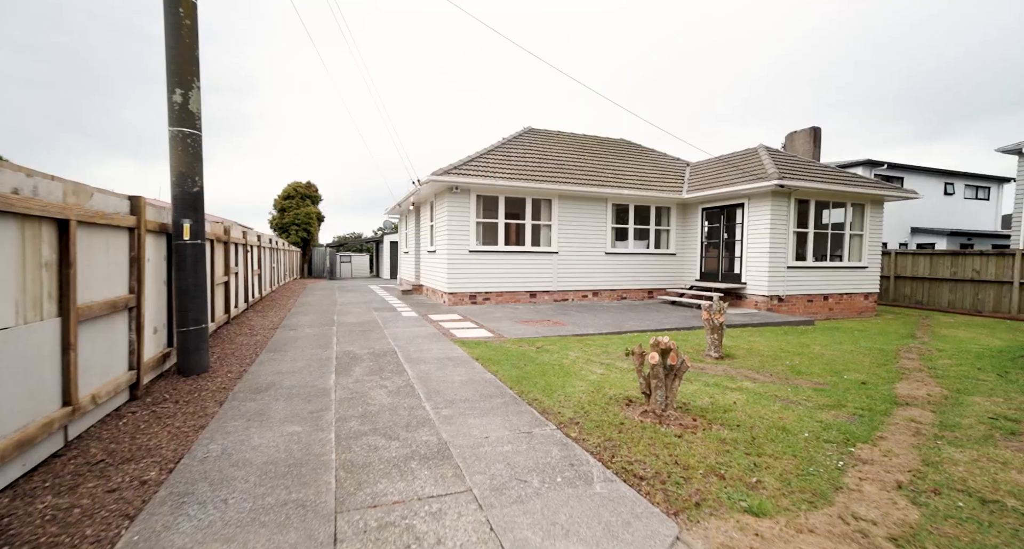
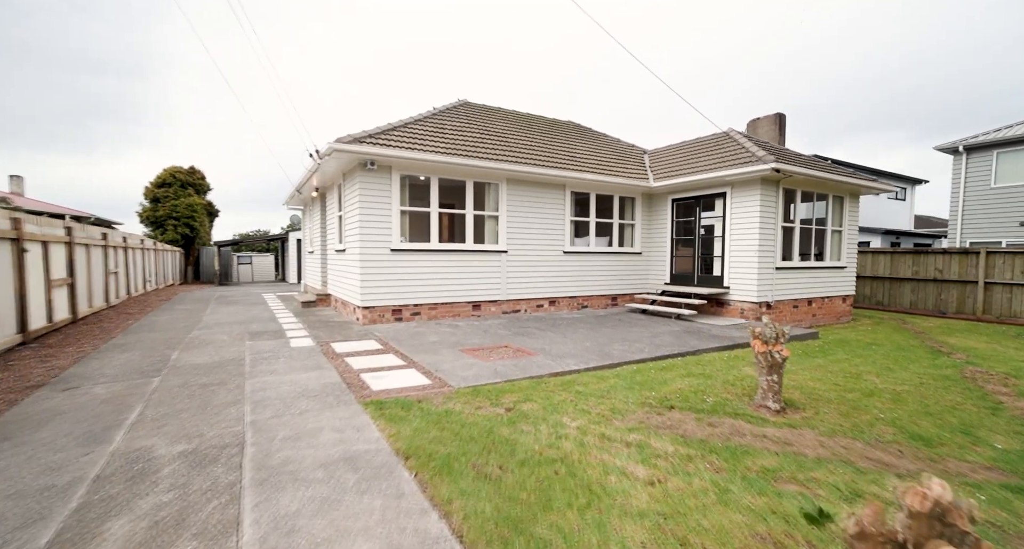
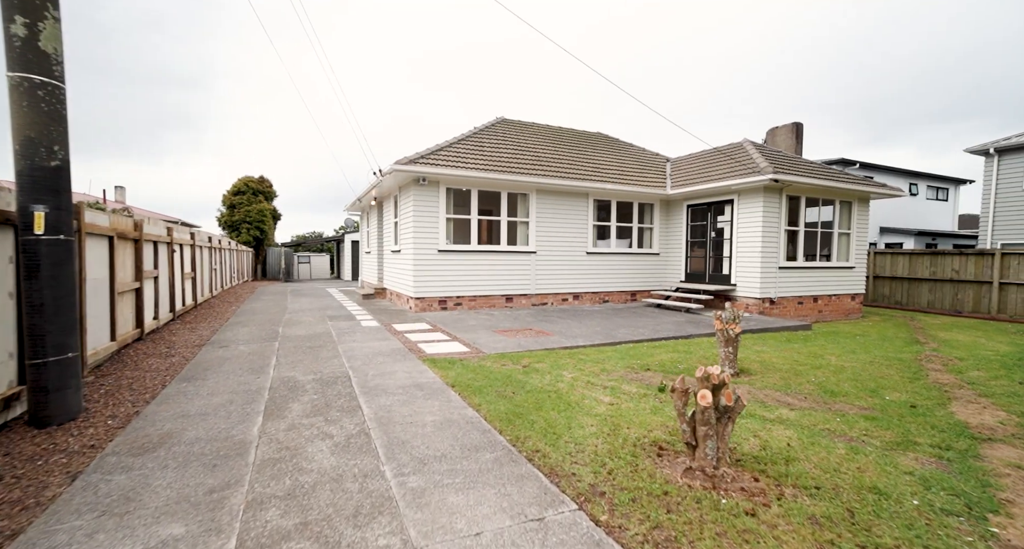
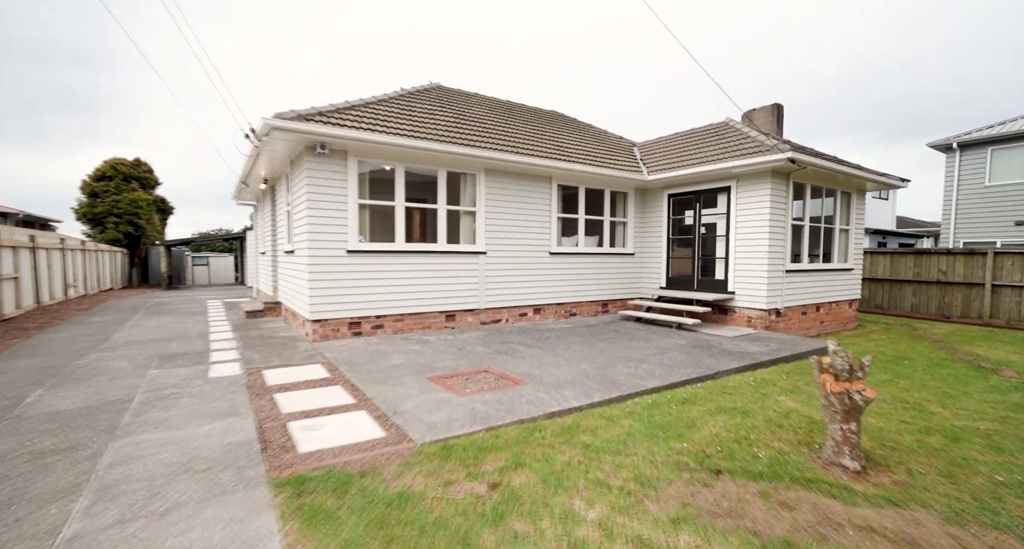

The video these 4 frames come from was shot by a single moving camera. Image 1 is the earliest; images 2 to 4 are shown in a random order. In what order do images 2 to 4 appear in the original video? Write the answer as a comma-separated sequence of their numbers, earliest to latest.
3, 2, 4
